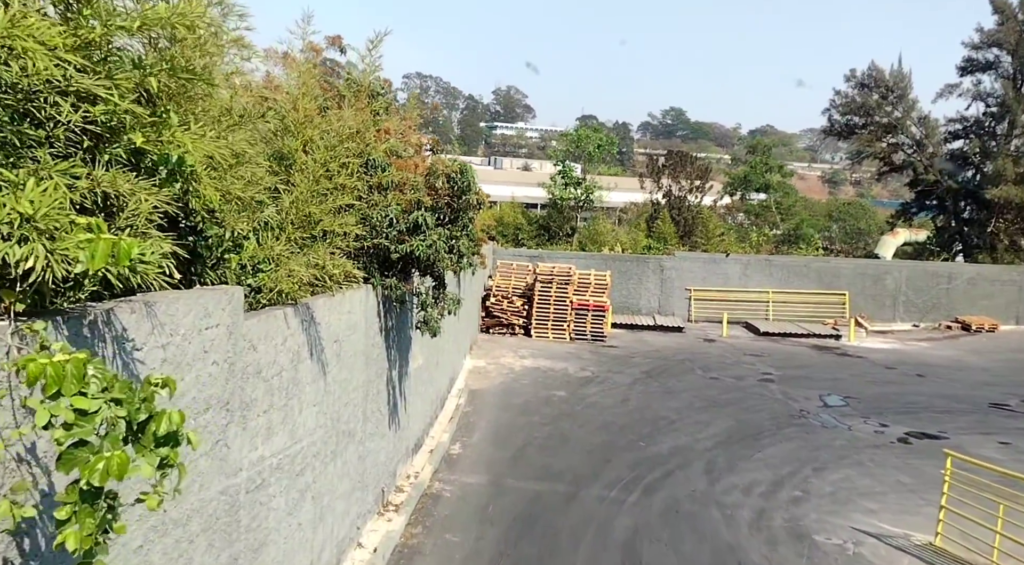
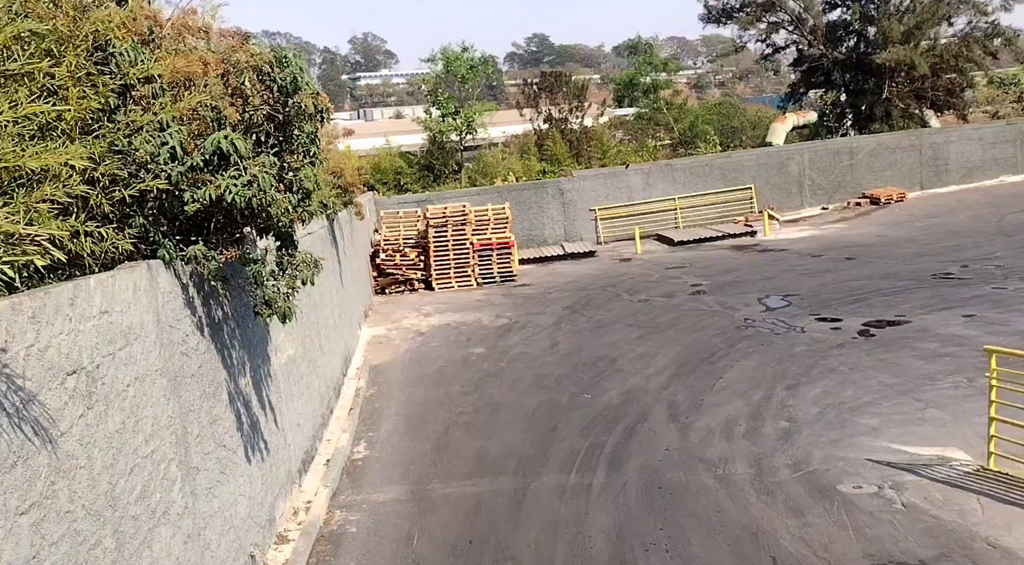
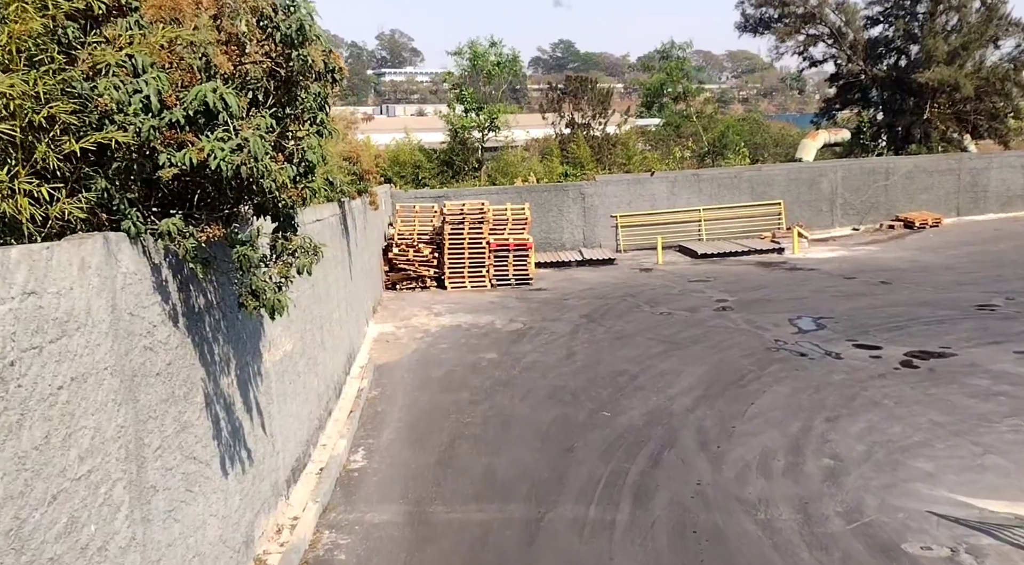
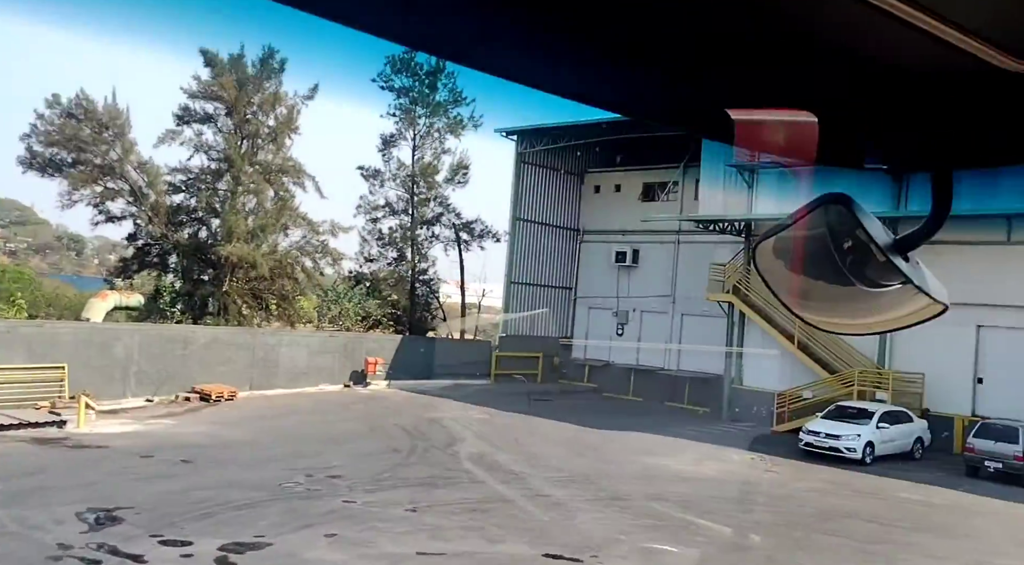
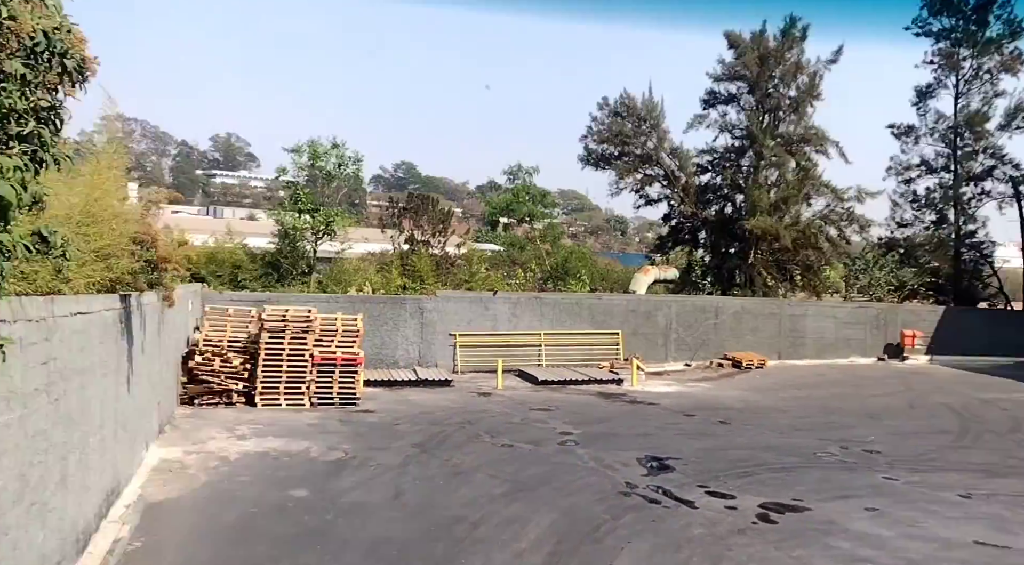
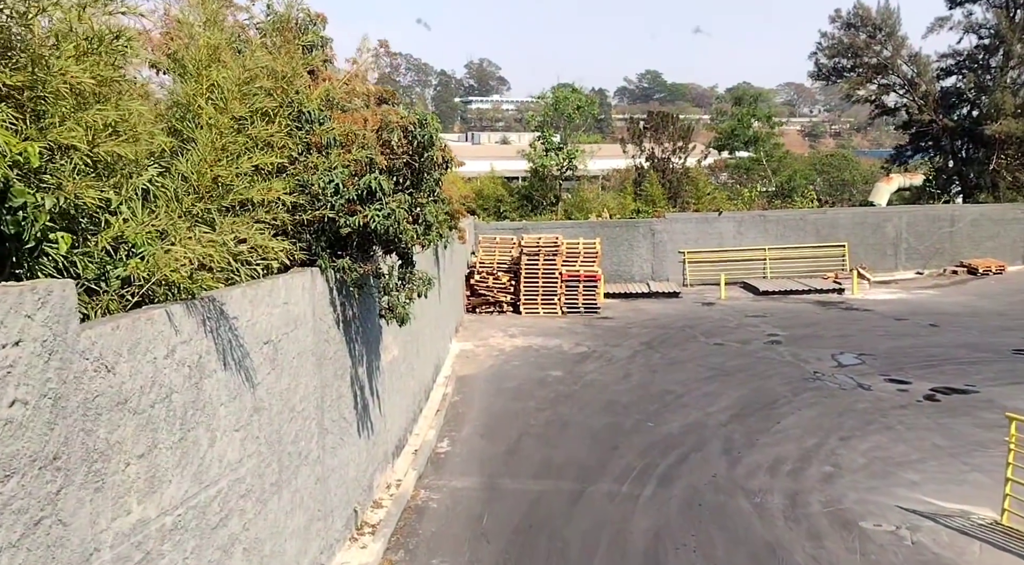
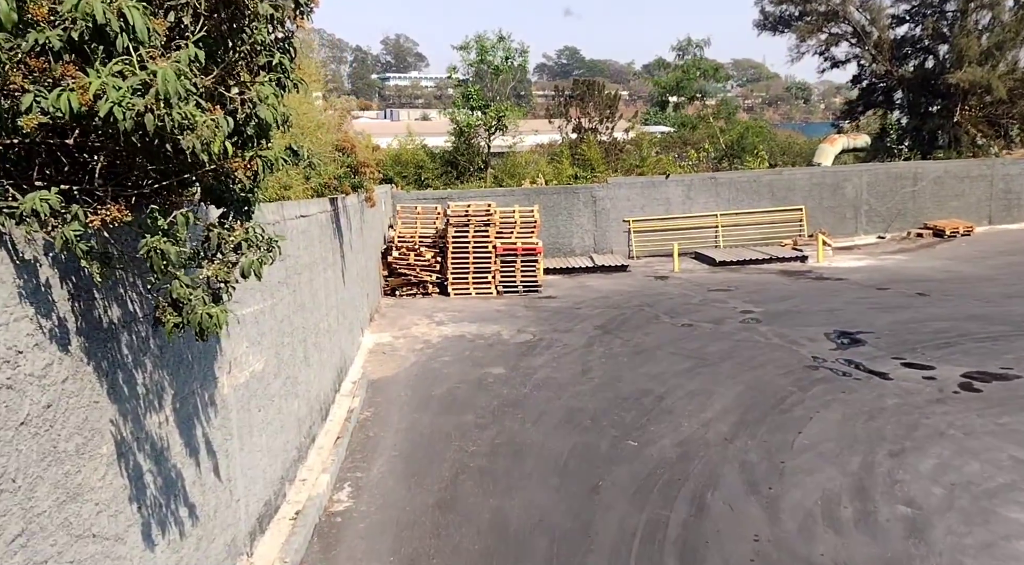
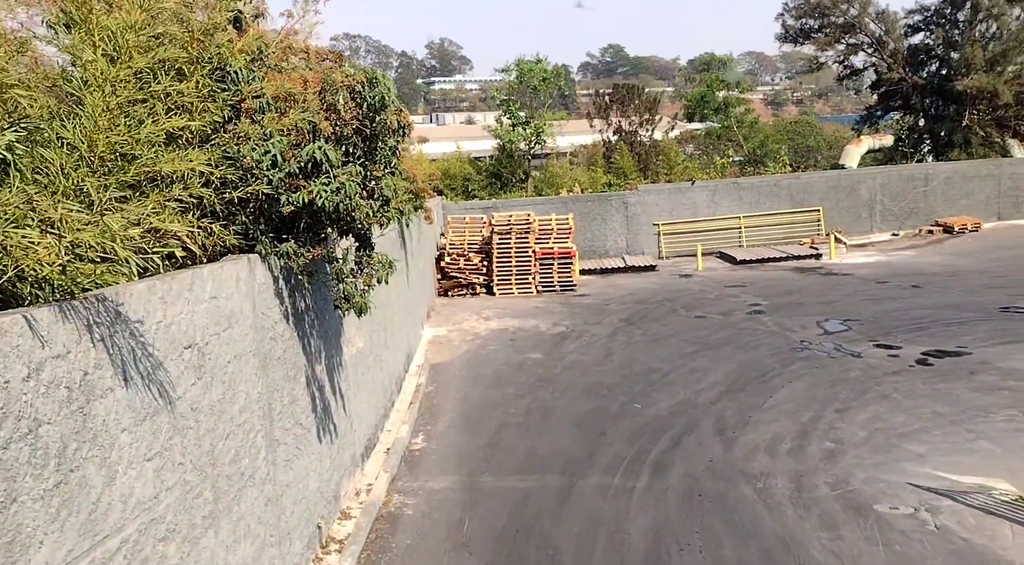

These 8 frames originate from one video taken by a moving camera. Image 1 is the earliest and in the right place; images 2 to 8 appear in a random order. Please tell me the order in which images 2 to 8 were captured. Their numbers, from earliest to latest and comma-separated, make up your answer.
6, 8, 2, 3, 7, 5, 4
